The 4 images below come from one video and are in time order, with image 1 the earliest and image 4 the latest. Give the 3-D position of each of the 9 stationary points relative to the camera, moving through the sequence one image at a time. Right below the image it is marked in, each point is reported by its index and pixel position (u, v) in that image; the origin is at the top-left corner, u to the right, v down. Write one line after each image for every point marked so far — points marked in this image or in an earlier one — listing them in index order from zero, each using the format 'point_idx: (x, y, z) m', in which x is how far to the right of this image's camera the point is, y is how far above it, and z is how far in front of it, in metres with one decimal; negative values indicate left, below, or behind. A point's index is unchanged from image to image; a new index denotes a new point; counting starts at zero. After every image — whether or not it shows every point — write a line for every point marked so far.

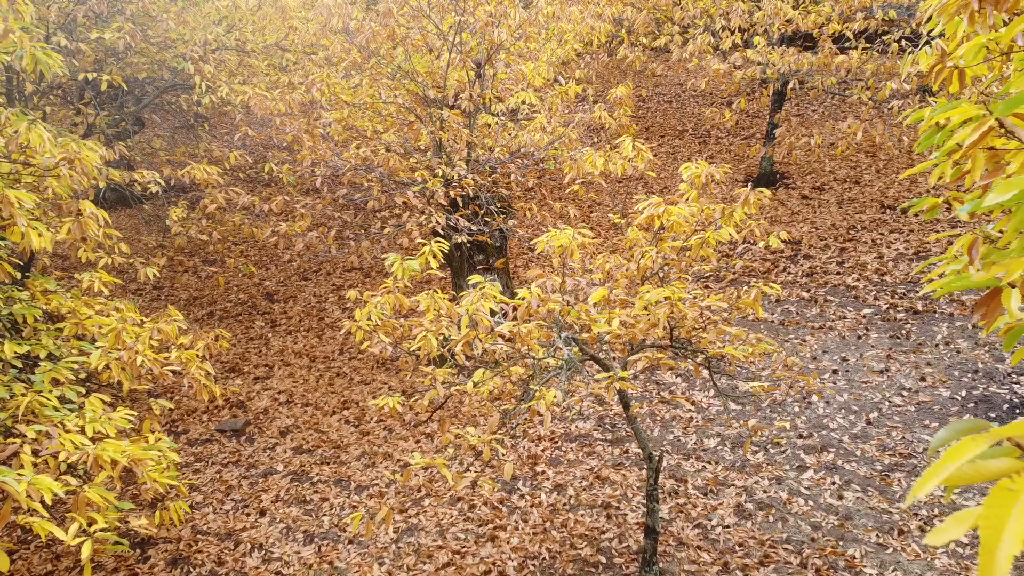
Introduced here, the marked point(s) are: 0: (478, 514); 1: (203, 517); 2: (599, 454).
0: (-0.4, -2.8, +6.2) m
1: (-4.1, -3.1, +6.7) m
2: (+1.2, -2.2, +6.7) m
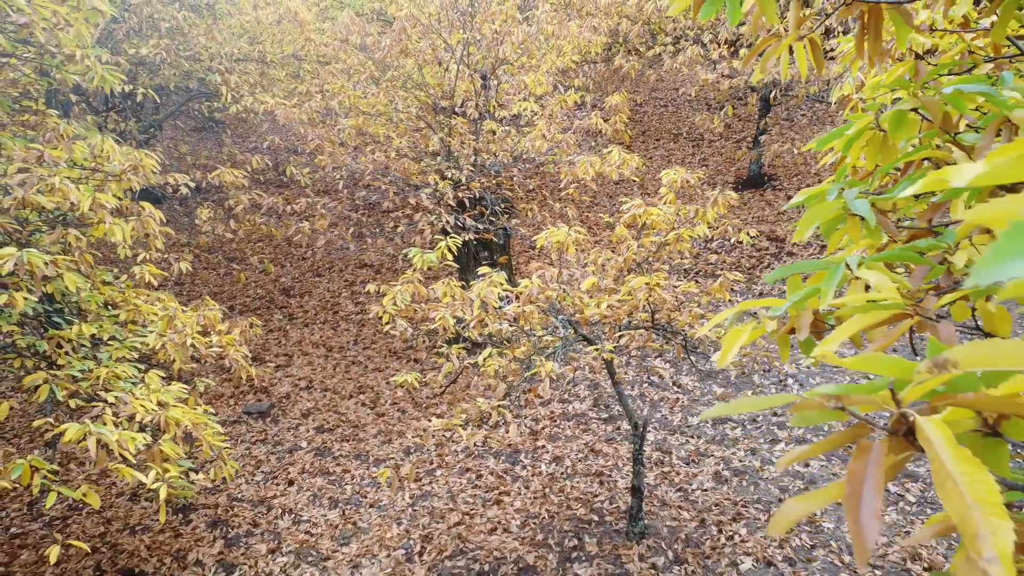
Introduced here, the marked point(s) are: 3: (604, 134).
0: (-0.4, -2.7, +6.9) m
1: (-4.1, -2.9, +7.4) m
2: (+1.2, -2.1, +7.5) m
3: (+1.8, +3.0, +9.9) m
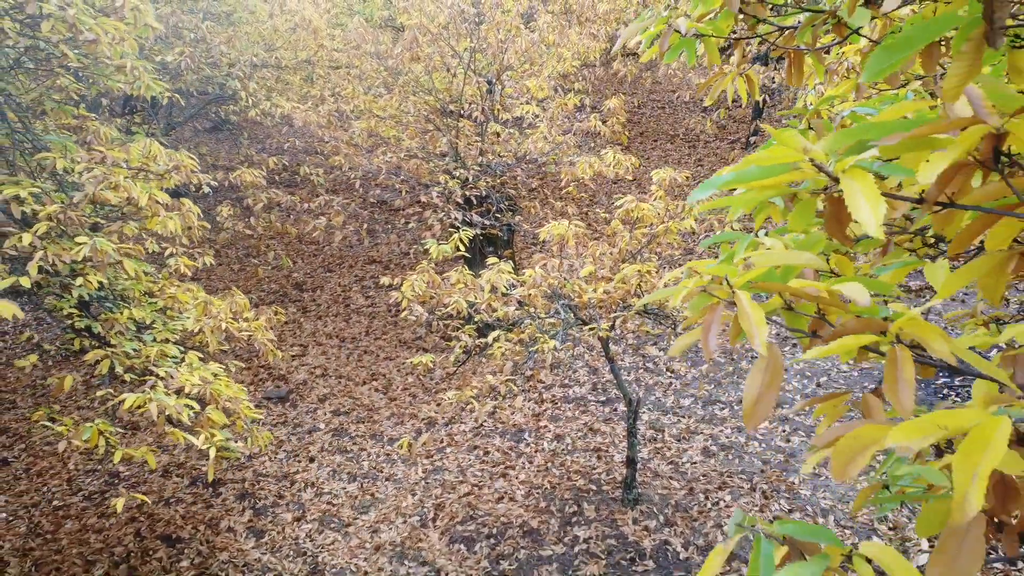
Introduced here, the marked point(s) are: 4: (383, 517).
0: (-0.3, -2.5, +7.5) m
1: (-4.0, -2.8, +8.0) m
2: (+1.3, -2.0, +8.0) m
3: (+1.9, +3.2, +10.4) m
4: (-1.8, -3.1, +6.8) m
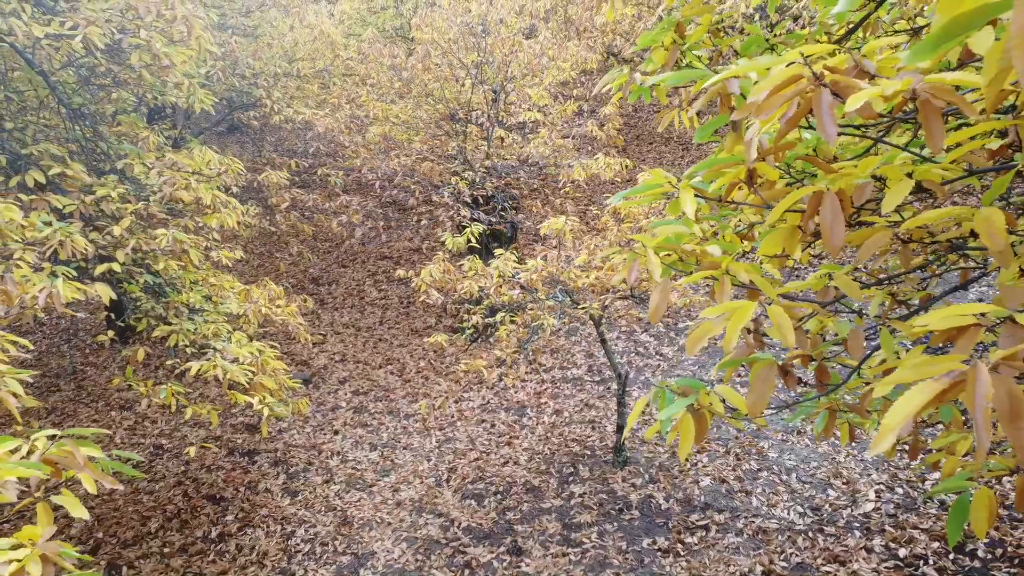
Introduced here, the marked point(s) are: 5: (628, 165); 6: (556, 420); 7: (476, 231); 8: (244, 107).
0: (-0.2, -2.4, +8.4) m
1: (-3.9, -2.6, +8.9) m
2: (+1.4, -1.8, +8.9) m
3: (+2.0, +3.3, +11.3) m
4: (-1.7, -2.9, +7.7) m
5: (+2.0, +2.1, +8.5) m
6: (+0.7, -2.2, +8.4) m
7: (-0.6, +0.9, +8.1) m
8: (-6.1, +4.2, +11.6) m
